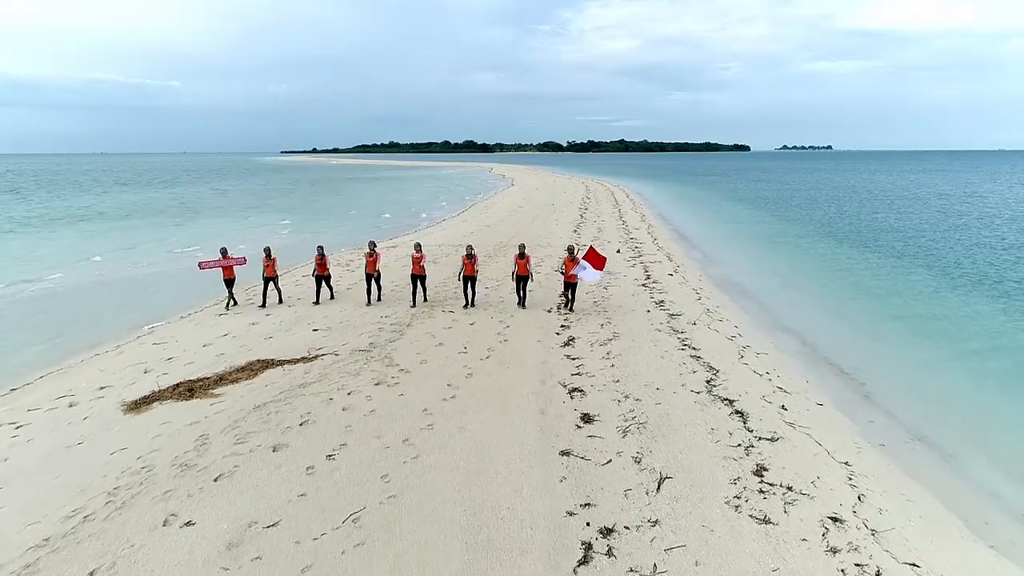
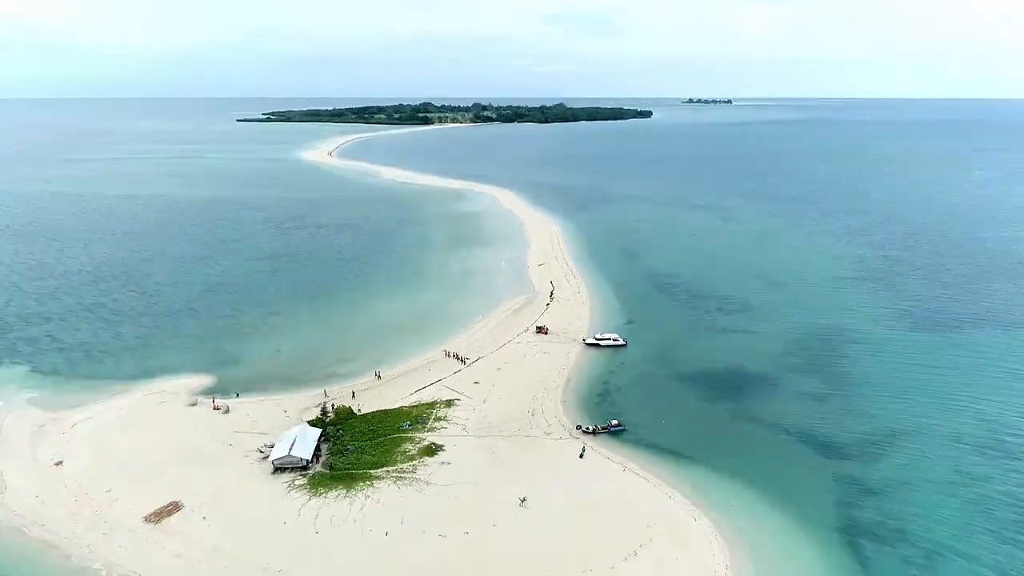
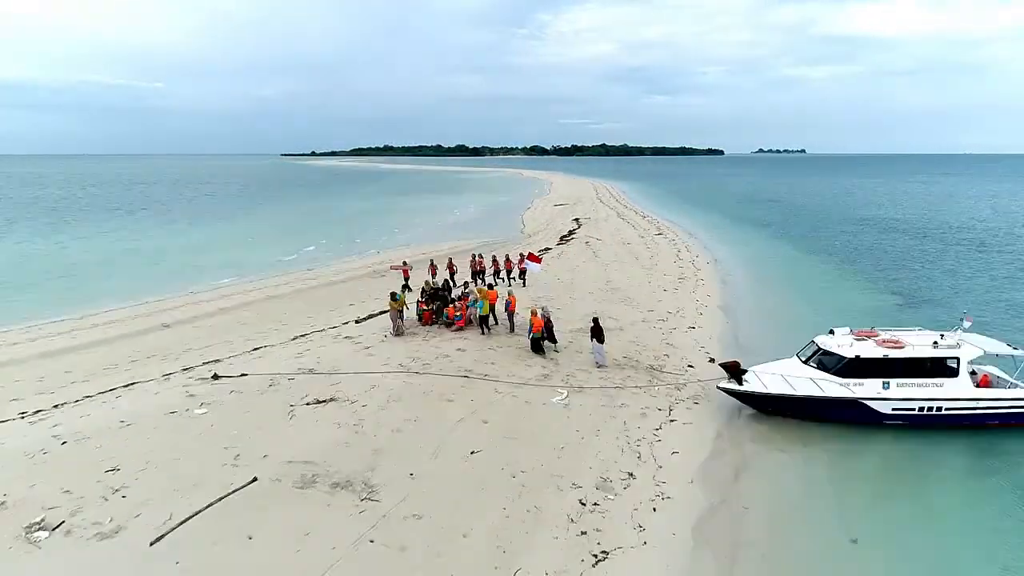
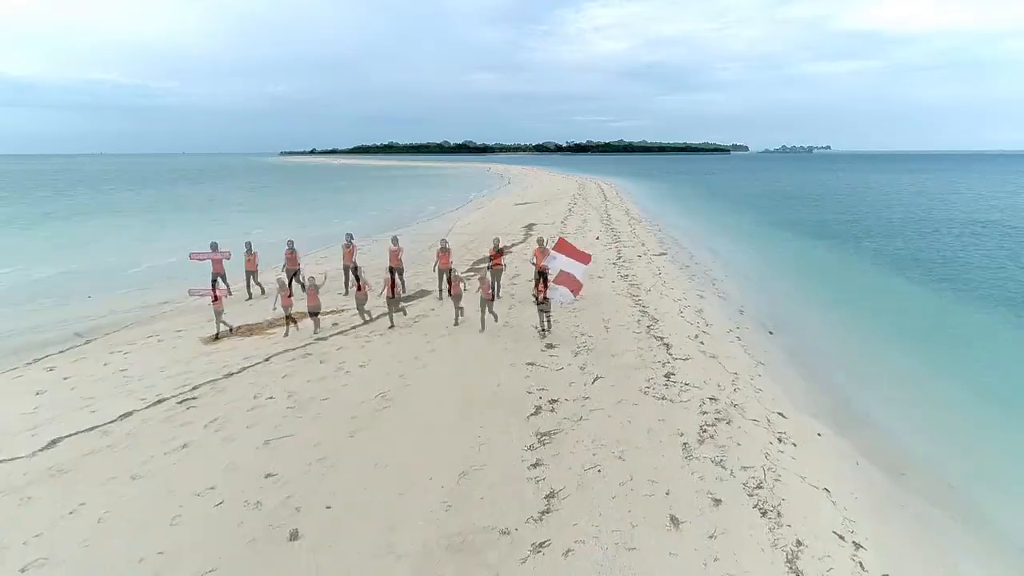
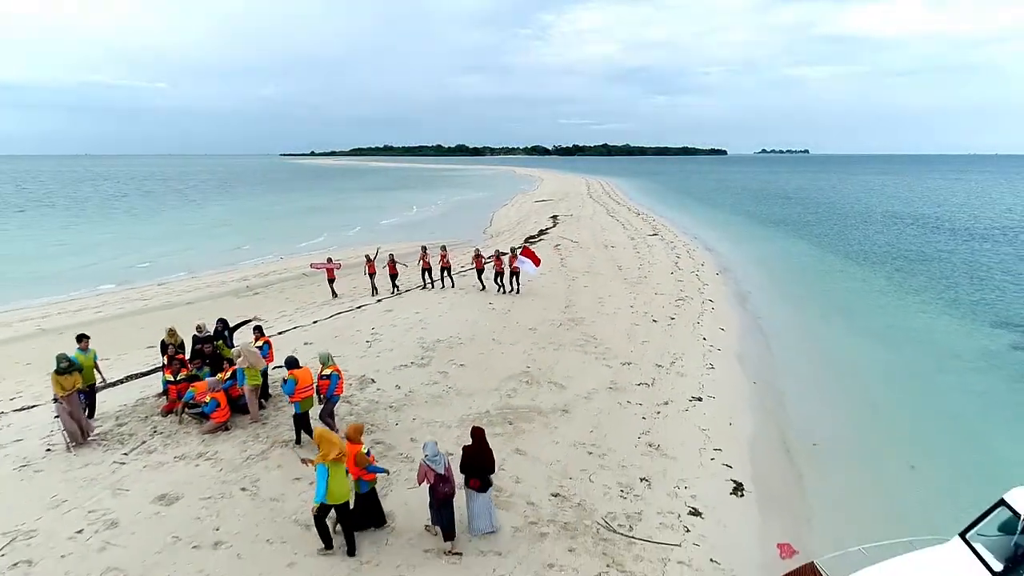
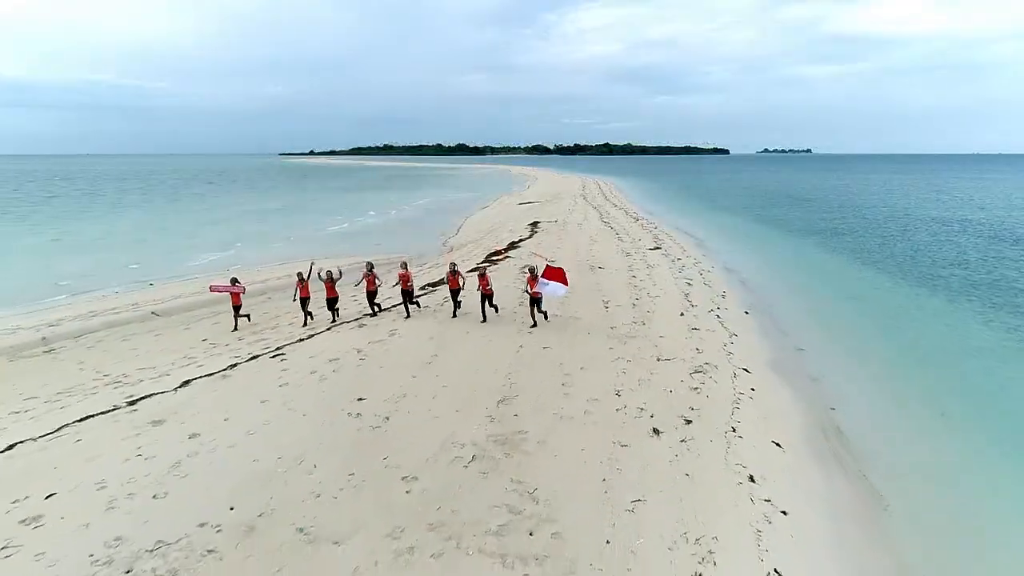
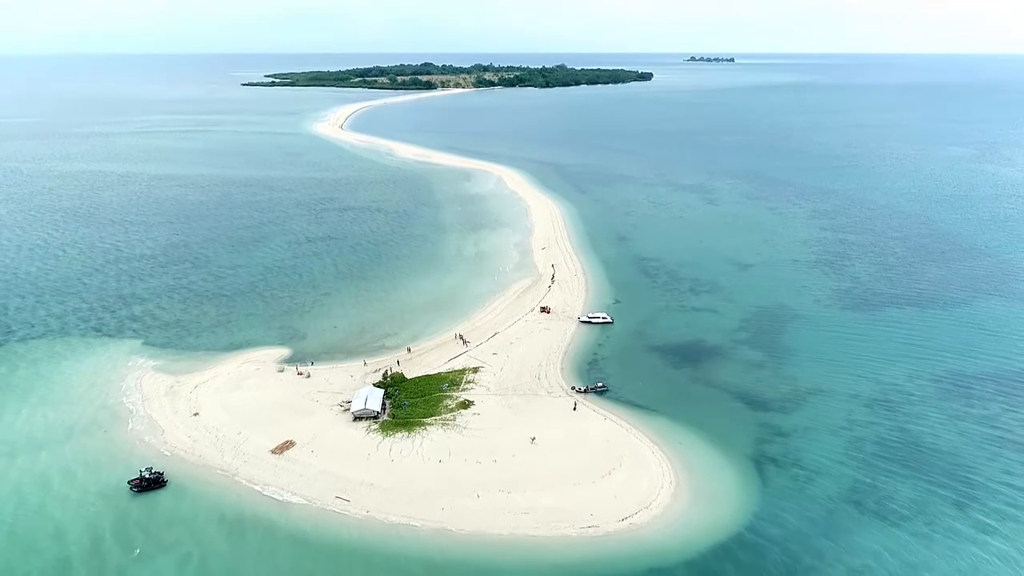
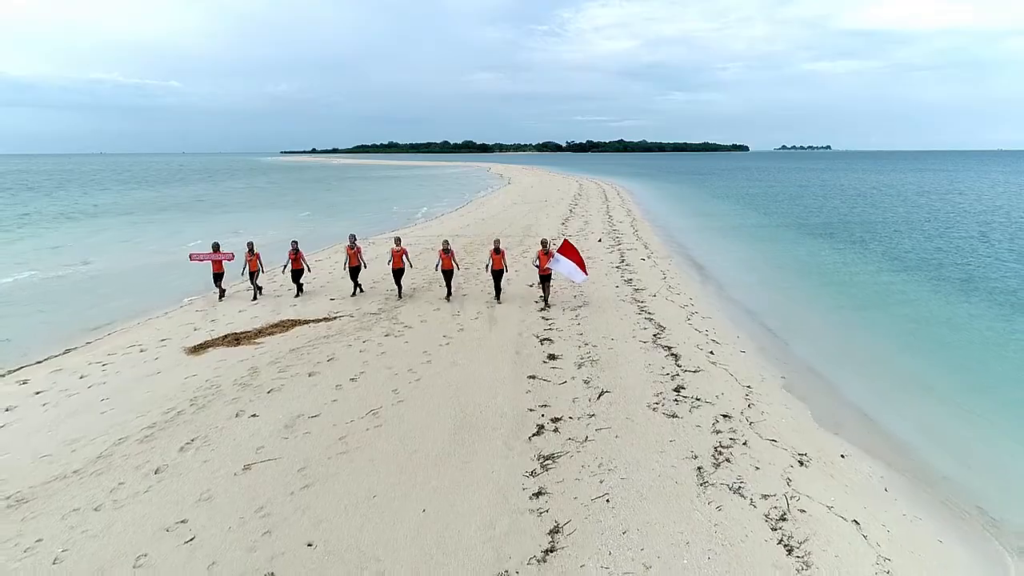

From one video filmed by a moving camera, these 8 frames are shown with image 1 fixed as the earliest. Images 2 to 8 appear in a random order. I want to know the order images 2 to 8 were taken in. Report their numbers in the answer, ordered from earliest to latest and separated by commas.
8, 4, 6, 5, 3, 2, 7
